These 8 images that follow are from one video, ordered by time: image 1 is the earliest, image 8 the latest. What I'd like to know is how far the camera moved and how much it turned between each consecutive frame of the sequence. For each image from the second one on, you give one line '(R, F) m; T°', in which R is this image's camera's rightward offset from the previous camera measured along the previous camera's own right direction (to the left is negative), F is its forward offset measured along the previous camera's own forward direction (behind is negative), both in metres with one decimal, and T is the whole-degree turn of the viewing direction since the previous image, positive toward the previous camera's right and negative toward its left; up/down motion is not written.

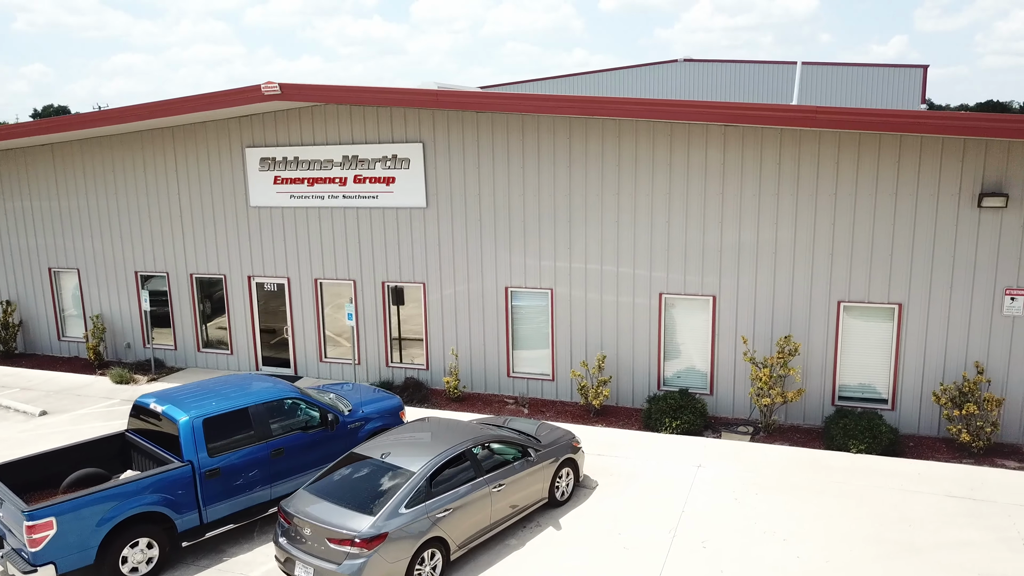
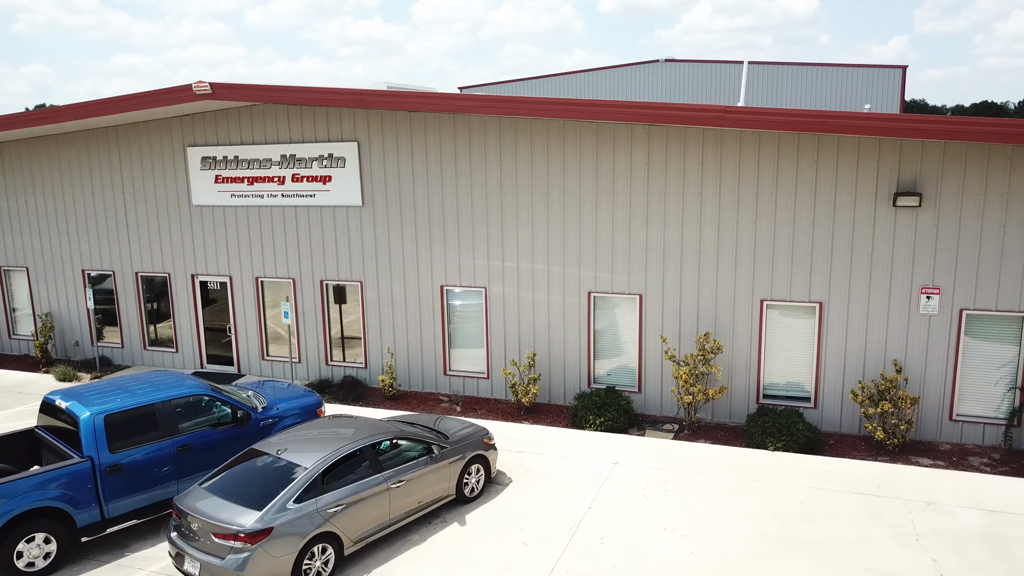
(+1.0, -0.1) m; 0°
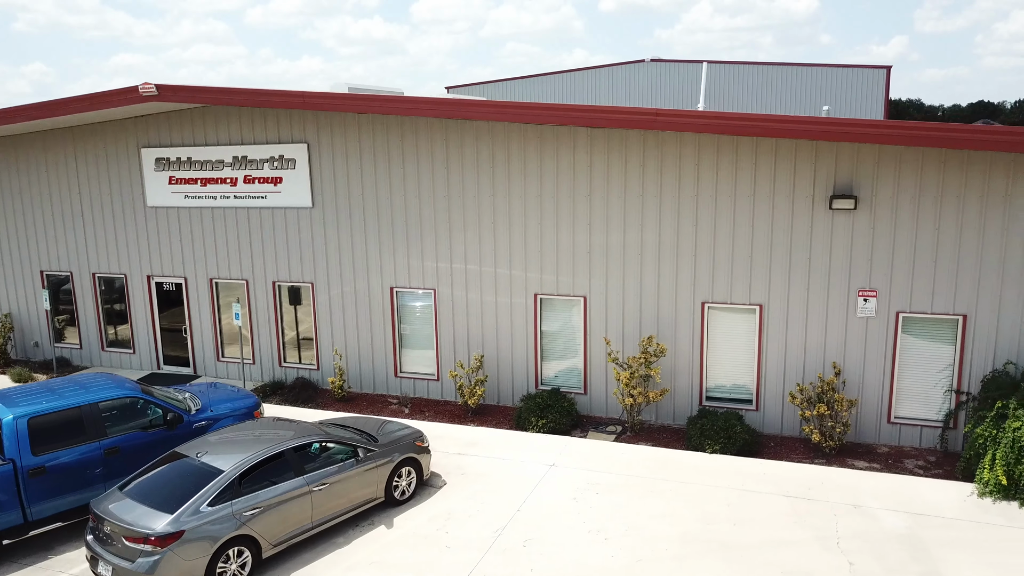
(+0.8, 0.0) m; 0°
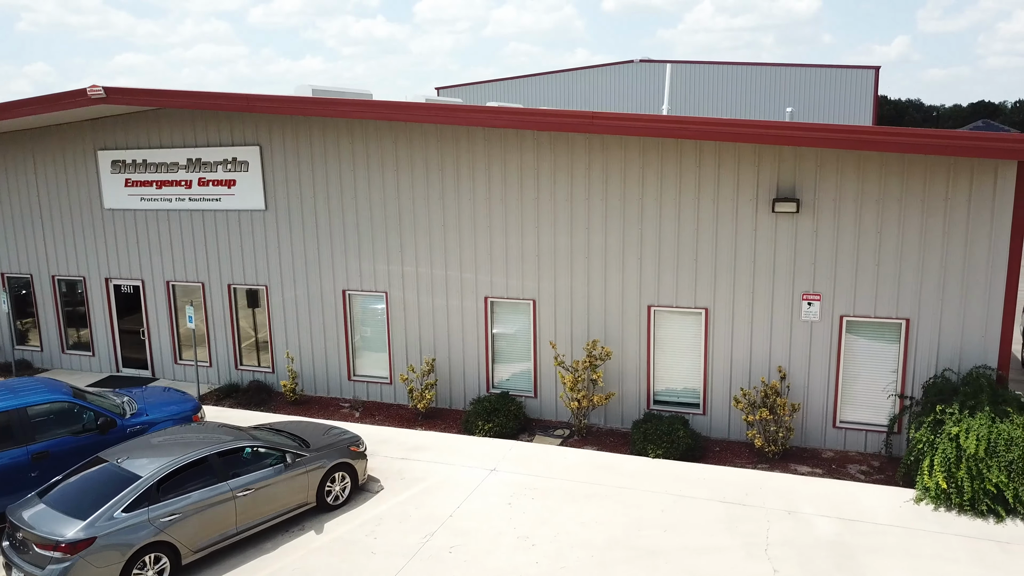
(+0.8, +0.1) m; 0°
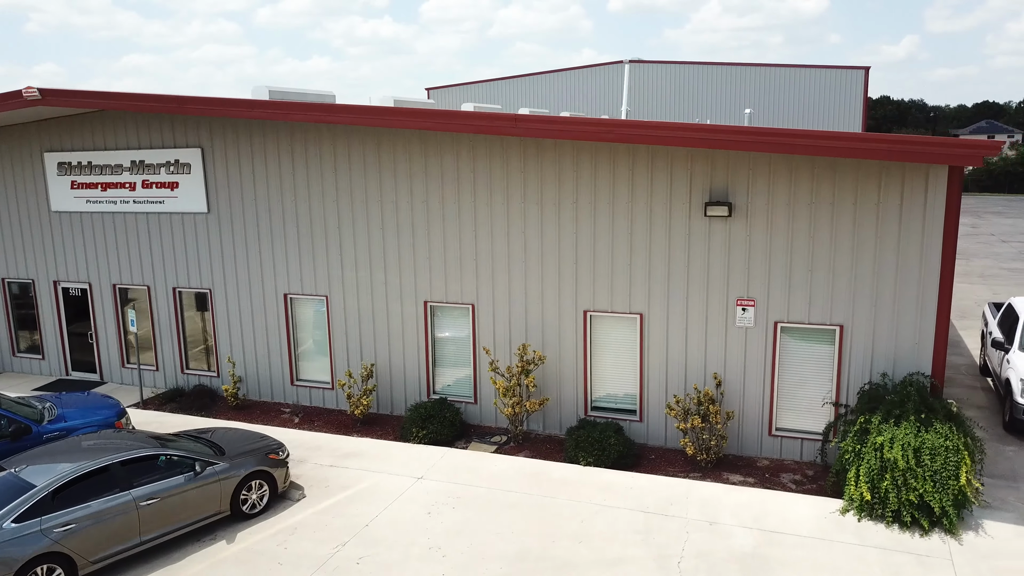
(+1.0, +0.2) m; 0°
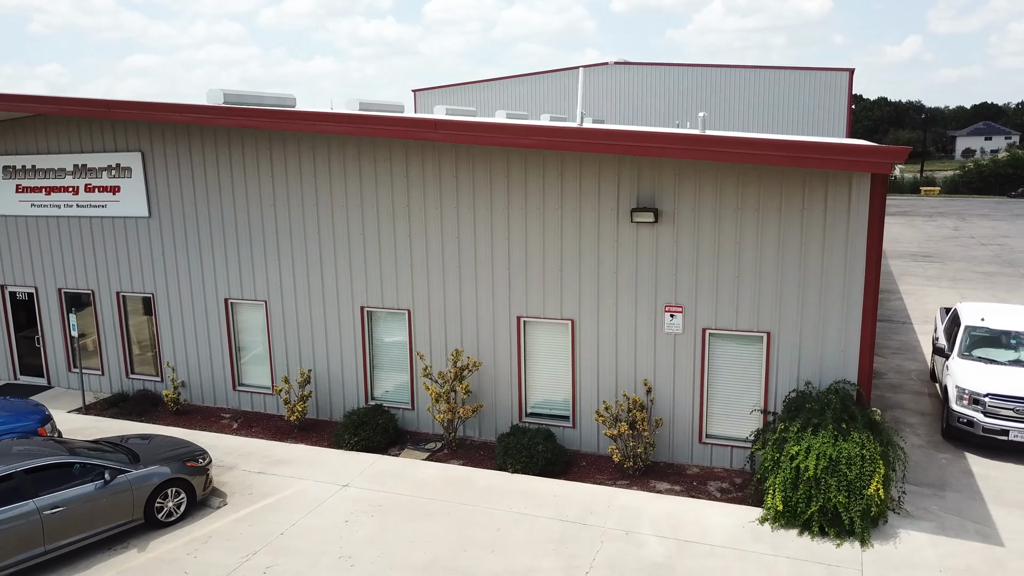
(+0.9, +0.1) m; 0°
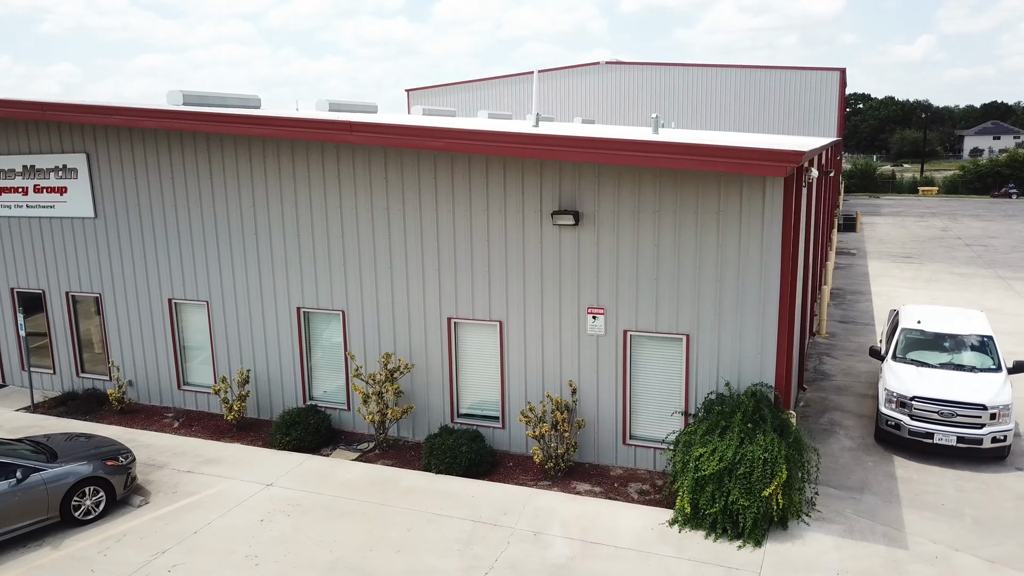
(+1.1, -0.1) m; -1°
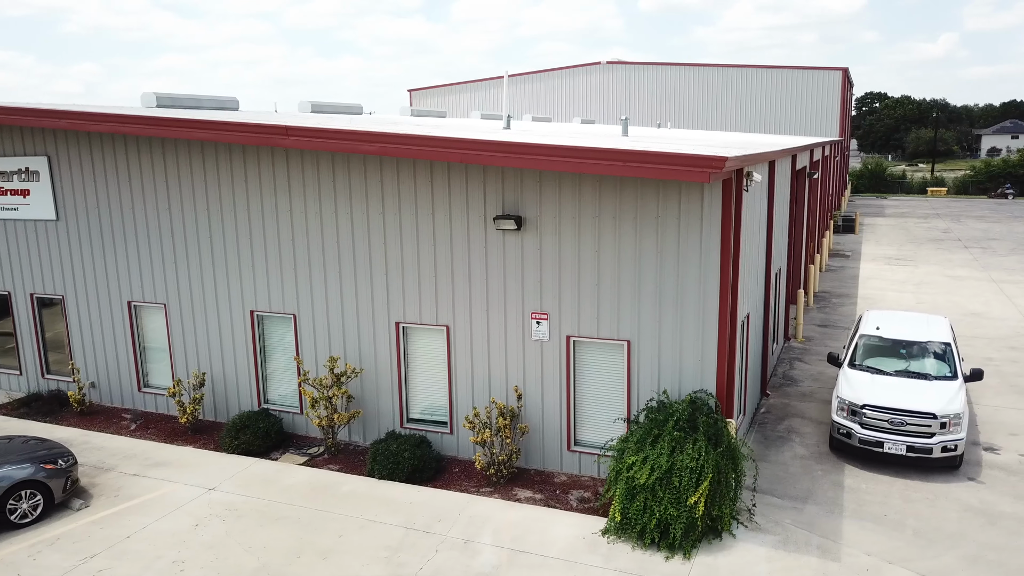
(+0.9, +0.1) m; -1°
